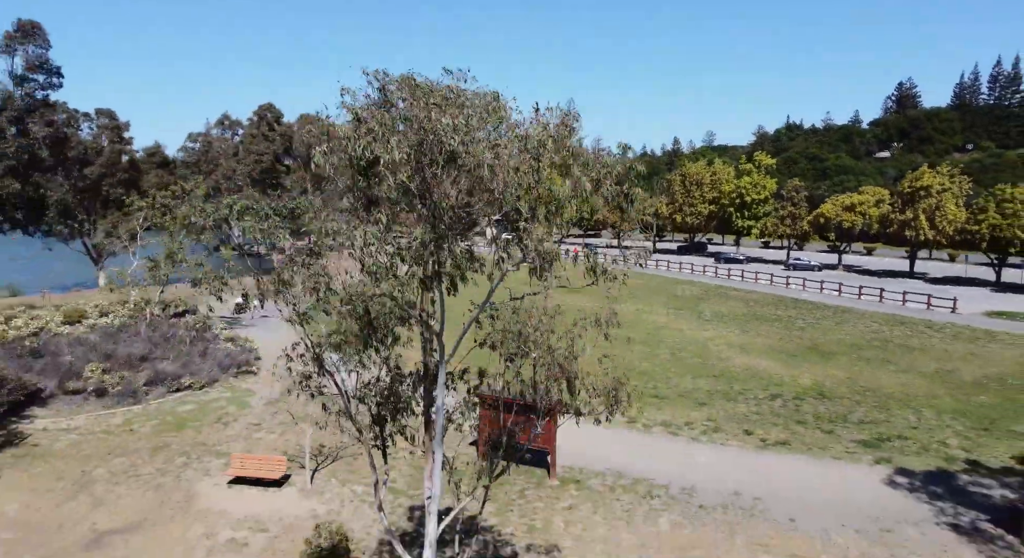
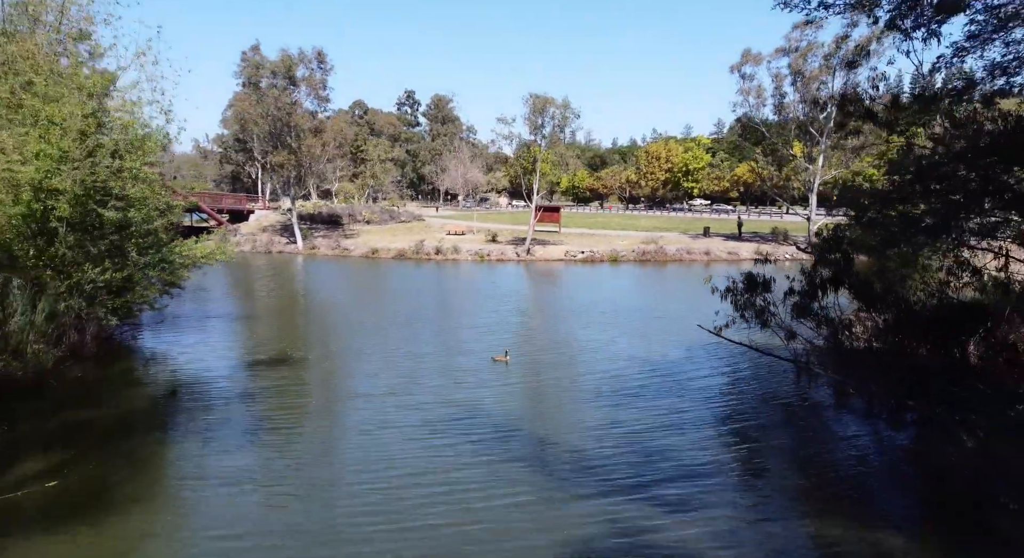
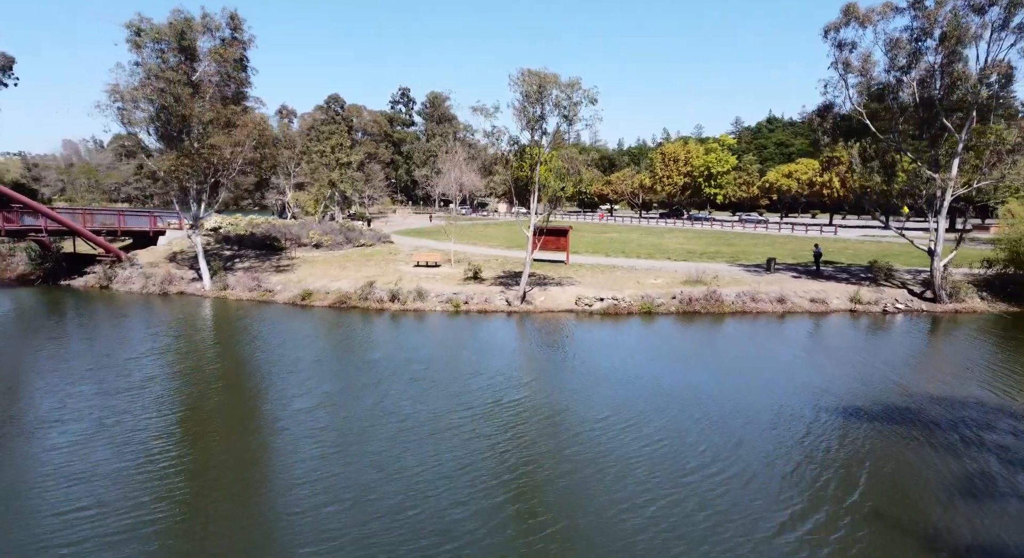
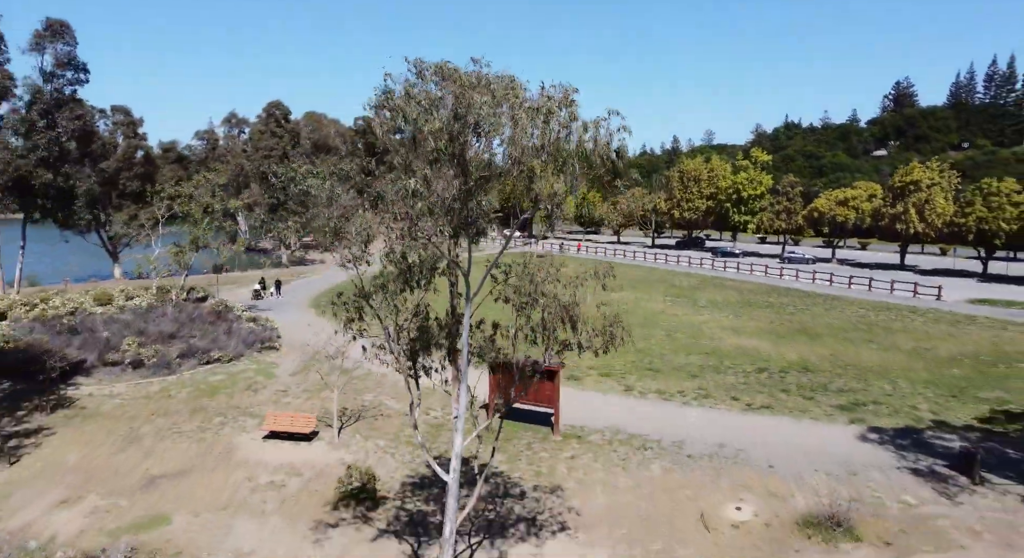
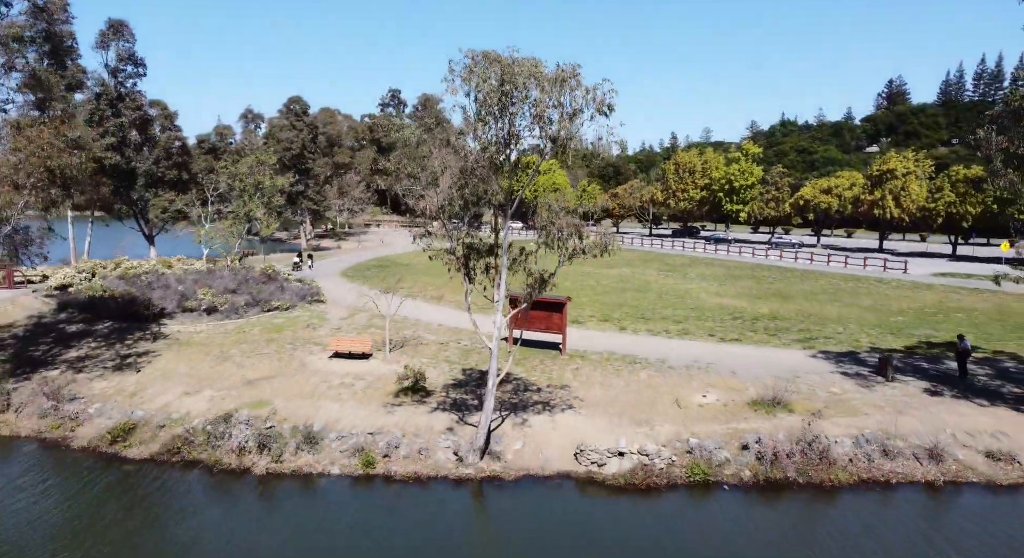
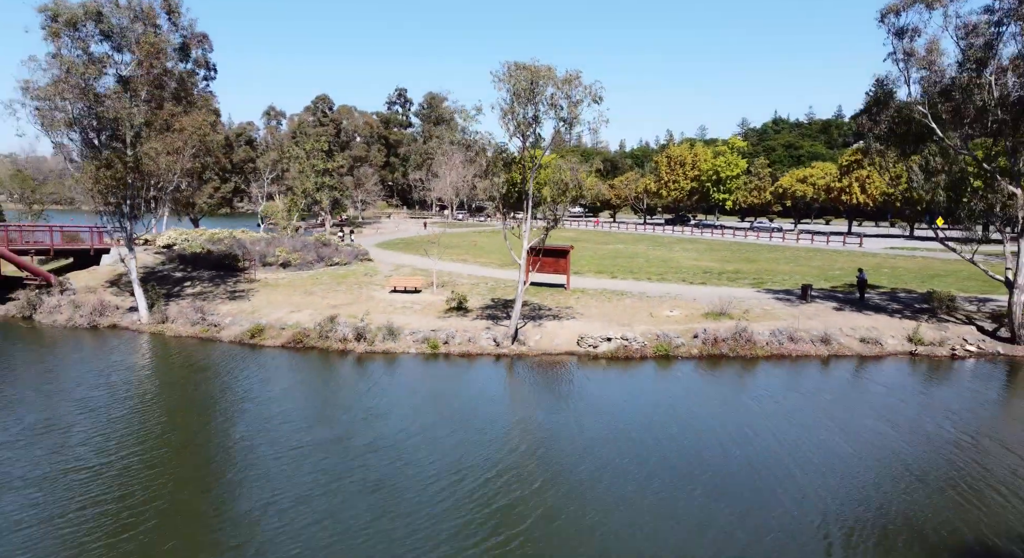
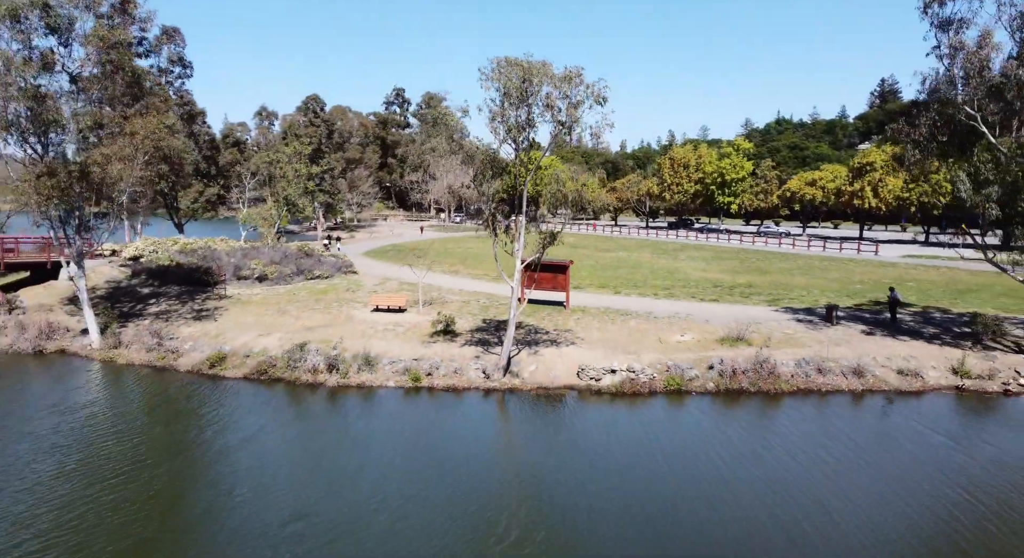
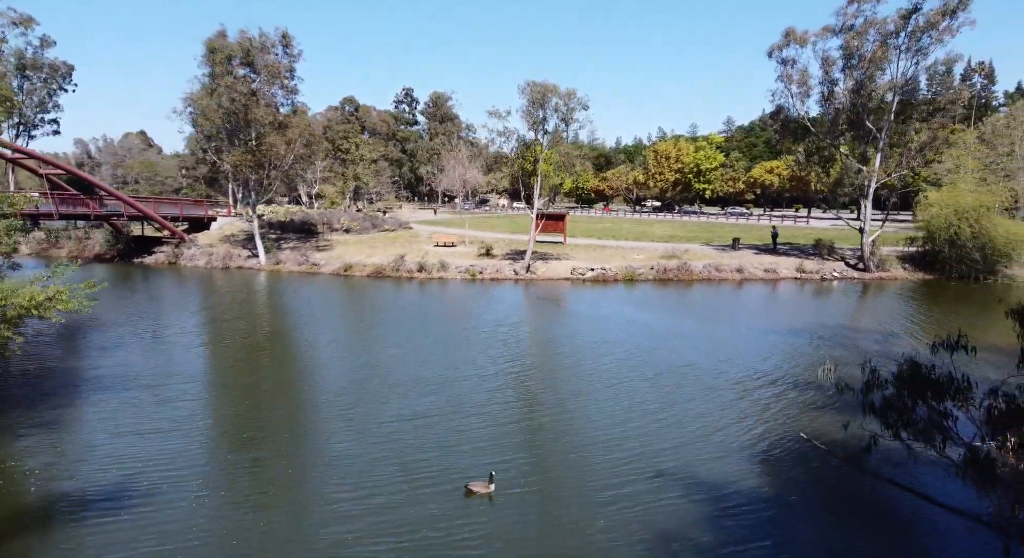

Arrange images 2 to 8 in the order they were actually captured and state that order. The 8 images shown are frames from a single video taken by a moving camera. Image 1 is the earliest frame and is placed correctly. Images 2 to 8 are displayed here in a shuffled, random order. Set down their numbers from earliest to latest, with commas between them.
4, 5, 7, 6, 3, 8, 2
